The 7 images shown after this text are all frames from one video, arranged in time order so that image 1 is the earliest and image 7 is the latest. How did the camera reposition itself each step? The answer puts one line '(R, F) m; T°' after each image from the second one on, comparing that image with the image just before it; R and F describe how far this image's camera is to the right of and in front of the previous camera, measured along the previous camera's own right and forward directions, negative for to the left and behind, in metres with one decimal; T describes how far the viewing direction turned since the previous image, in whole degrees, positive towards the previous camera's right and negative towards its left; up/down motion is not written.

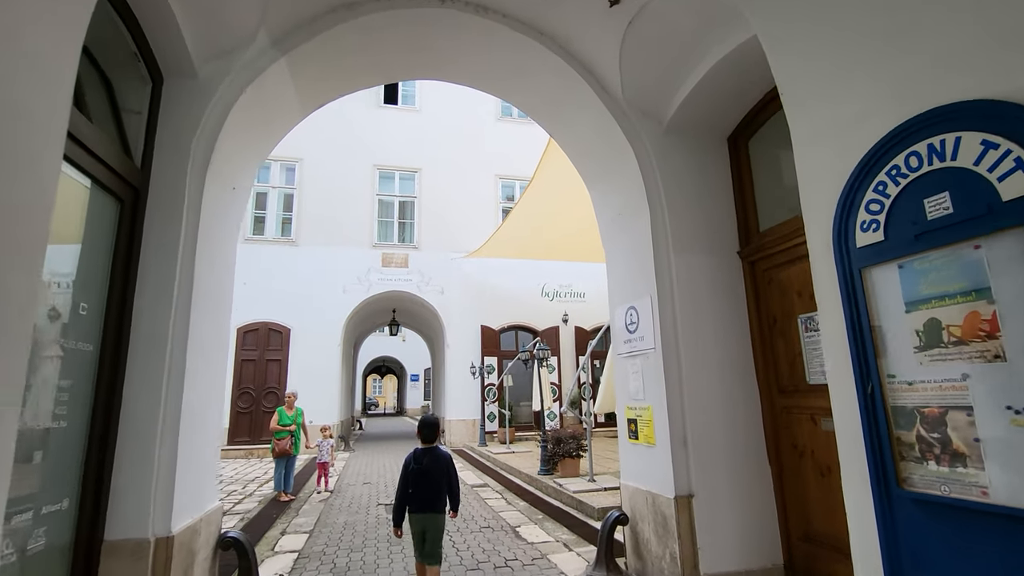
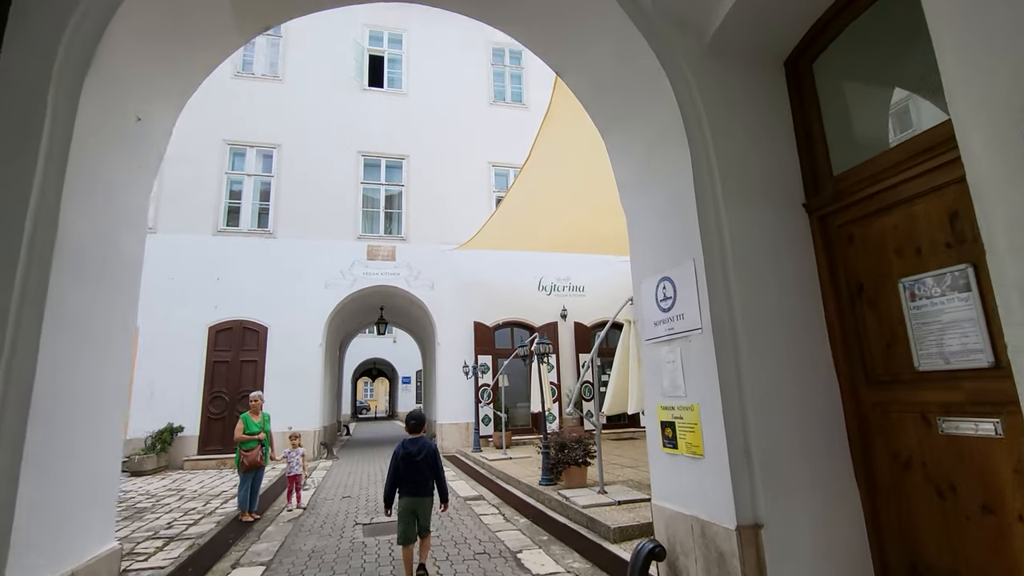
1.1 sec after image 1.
(0.0, +0.8) m; +1°
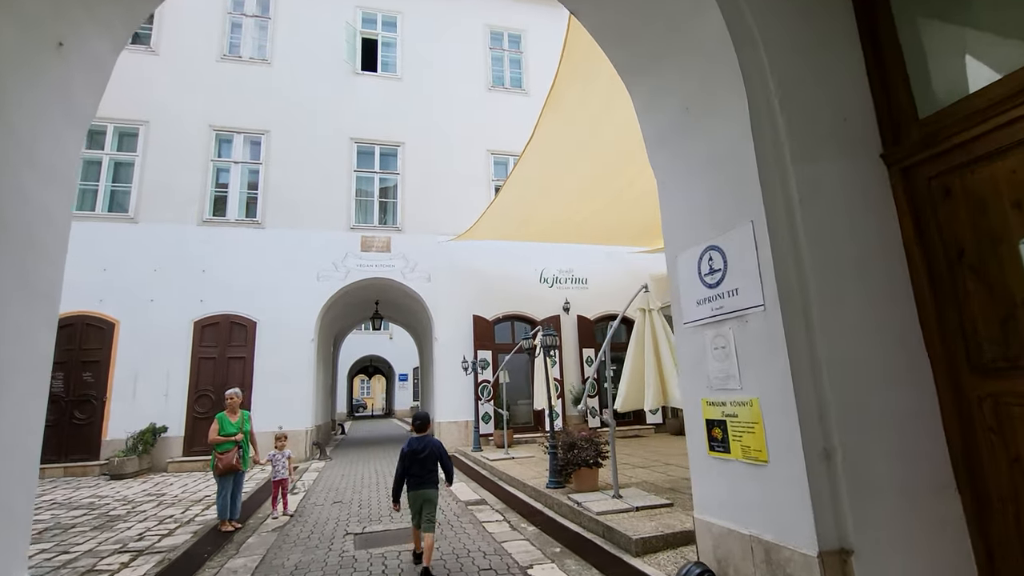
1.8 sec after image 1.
(-0.1, +0.5) m; 0°
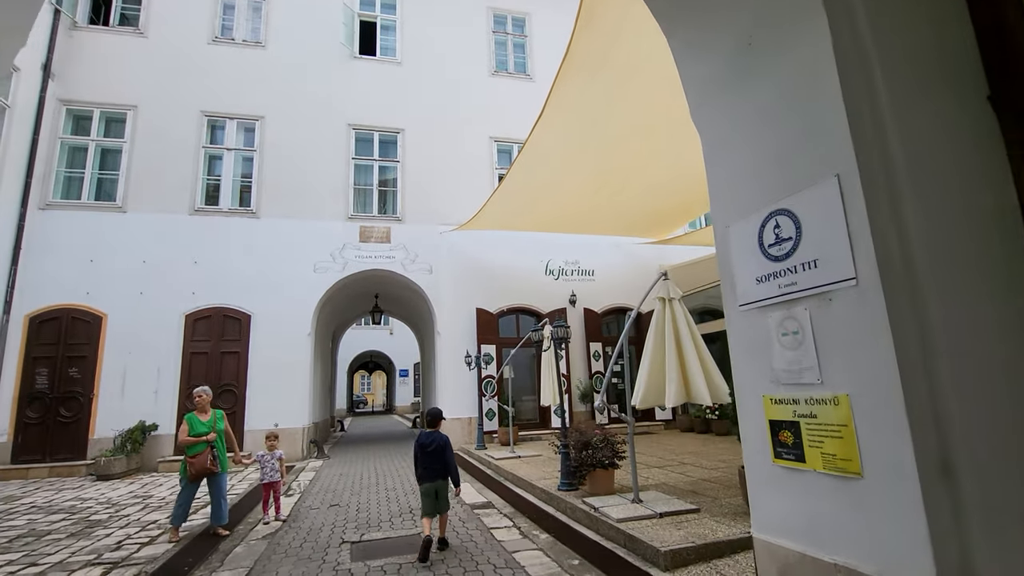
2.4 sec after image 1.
(-0.1, +0.4) m; 0°
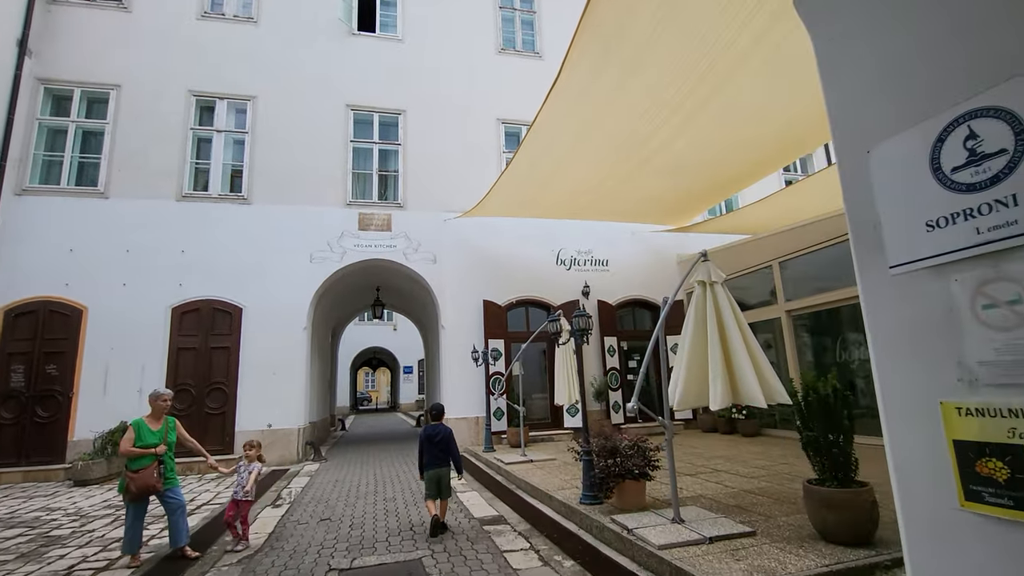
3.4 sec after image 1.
(-0.1, +0.7) m; -1°
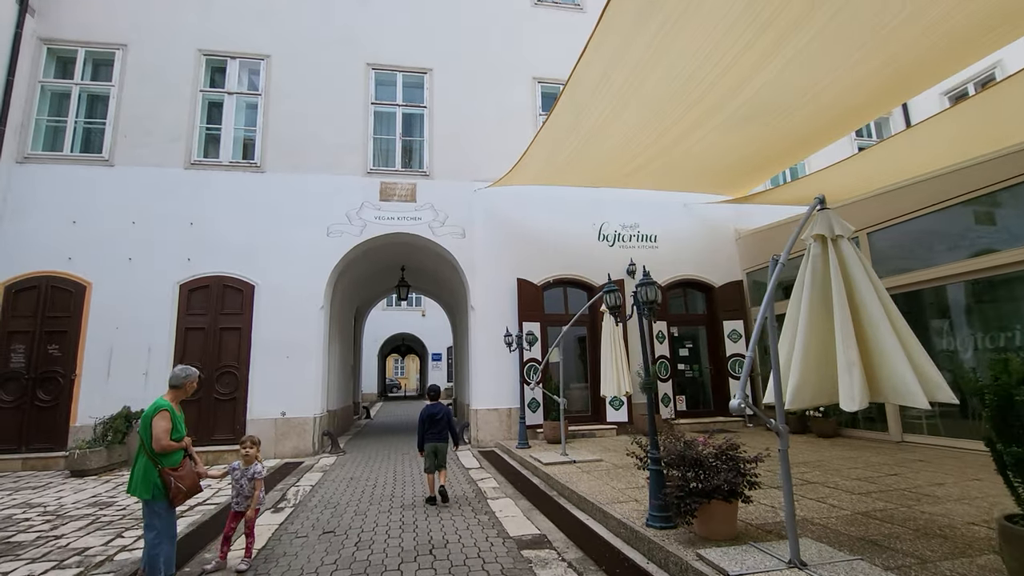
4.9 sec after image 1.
(-0.1, +1.1) m; -3°
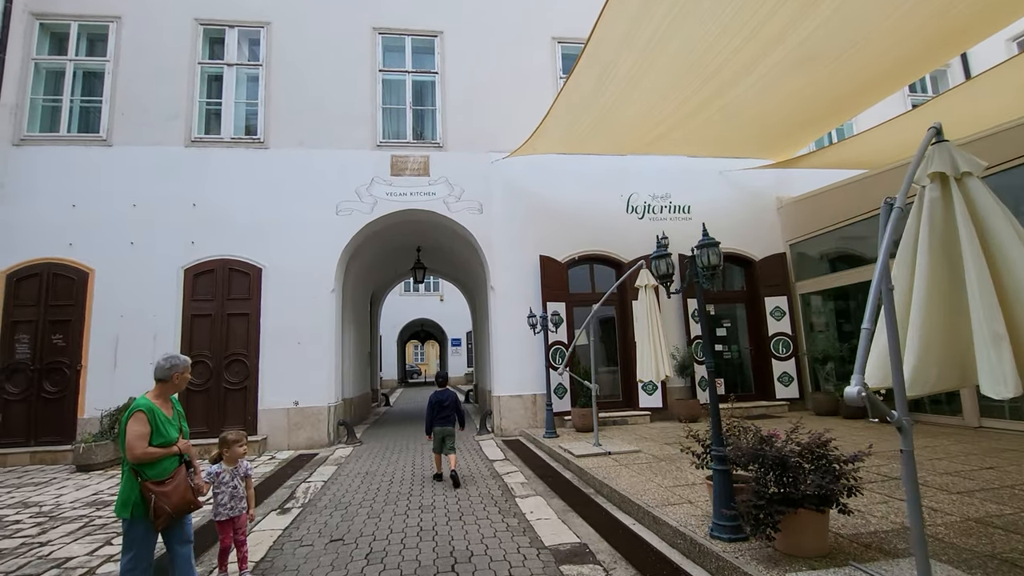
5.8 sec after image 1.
(-0.1, +0.6) m; -2°
